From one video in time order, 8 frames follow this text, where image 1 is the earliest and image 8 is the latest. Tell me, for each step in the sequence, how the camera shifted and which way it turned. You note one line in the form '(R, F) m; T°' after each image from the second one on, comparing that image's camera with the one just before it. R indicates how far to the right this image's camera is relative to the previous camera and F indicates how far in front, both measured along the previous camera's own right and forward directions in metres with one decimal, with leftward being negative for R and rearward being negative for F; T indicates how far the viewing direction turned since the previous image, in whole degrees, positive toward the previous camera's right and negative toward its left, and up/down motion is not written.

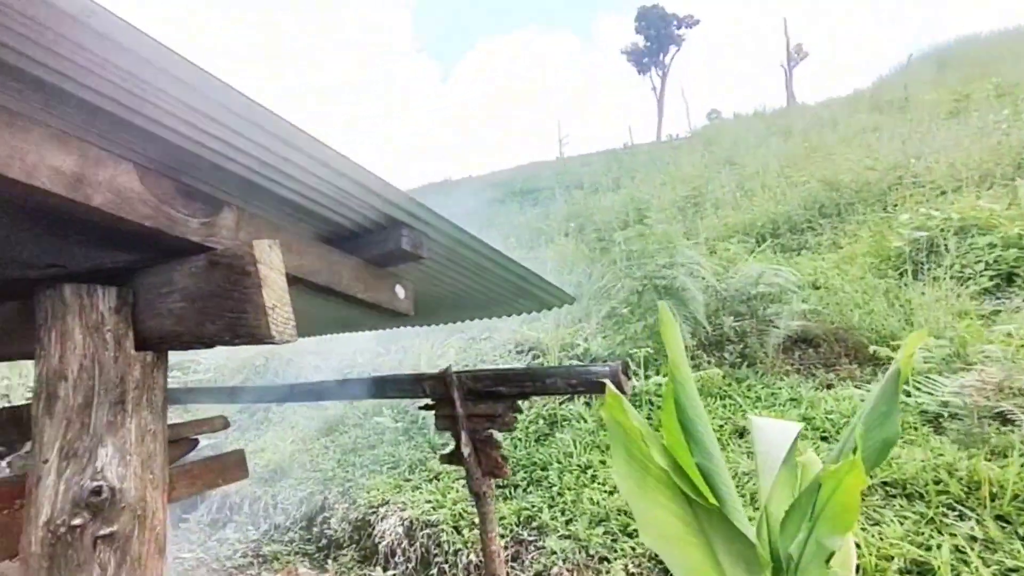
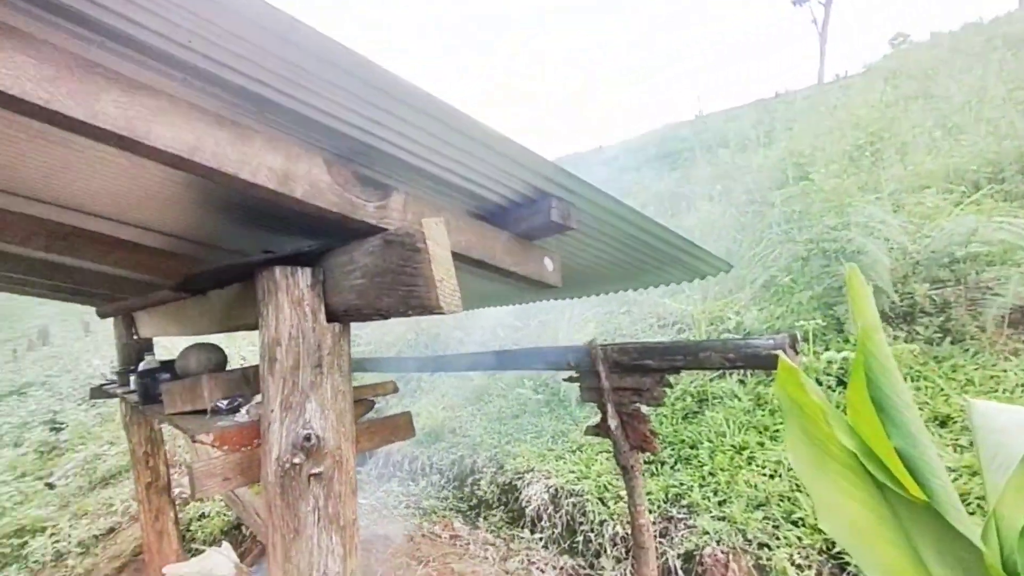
(+0.1, +0.1) m; -16°
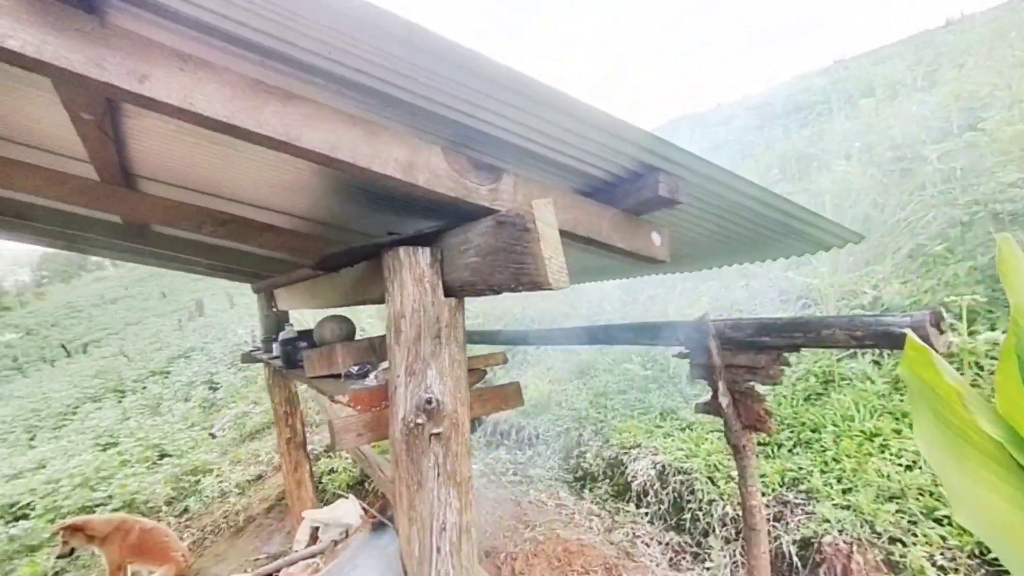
(0.0, 0.0) m; -11°
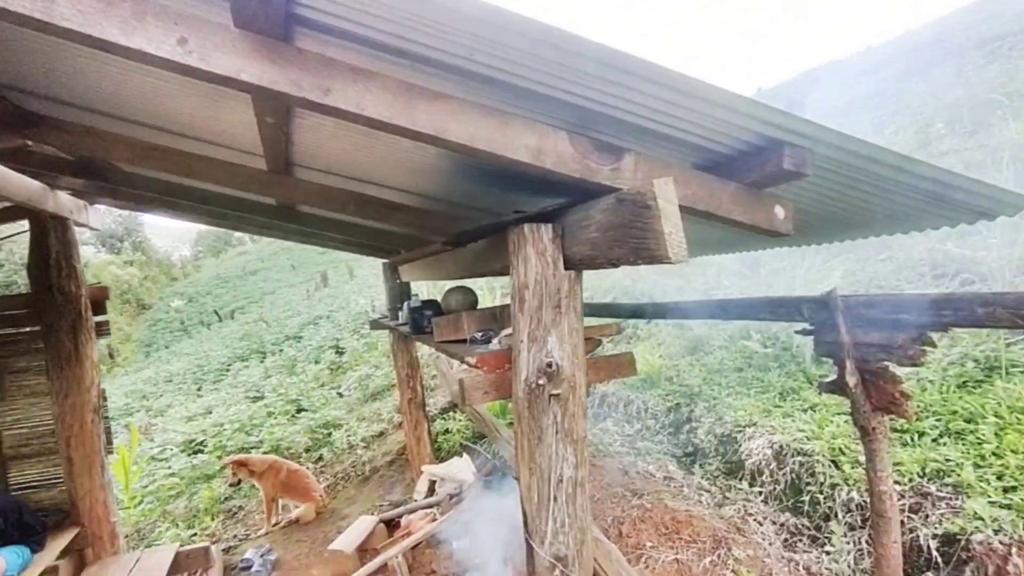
(0.0, -0.1) m; -11°
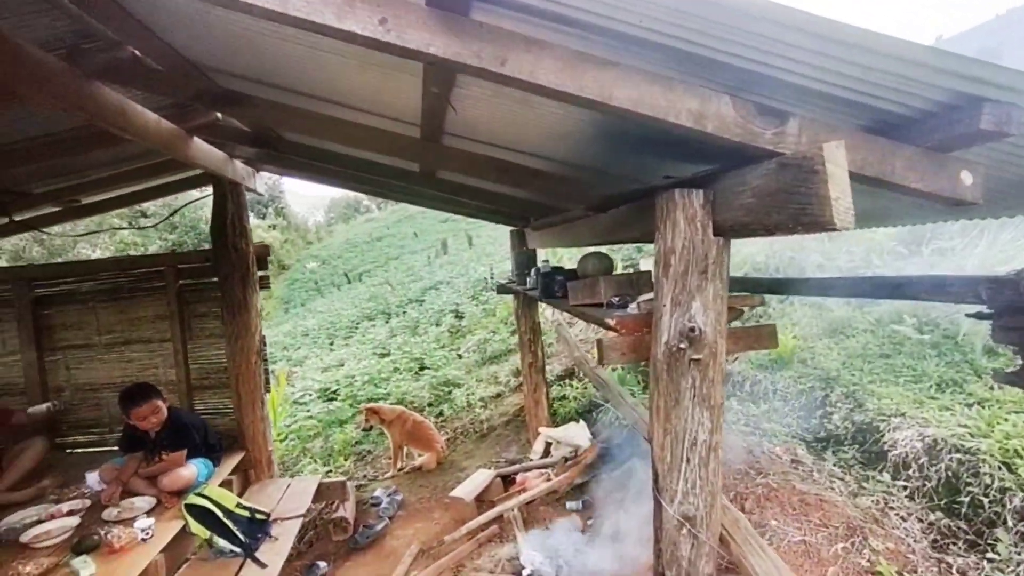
(-0.1, -0.1) m; -11°
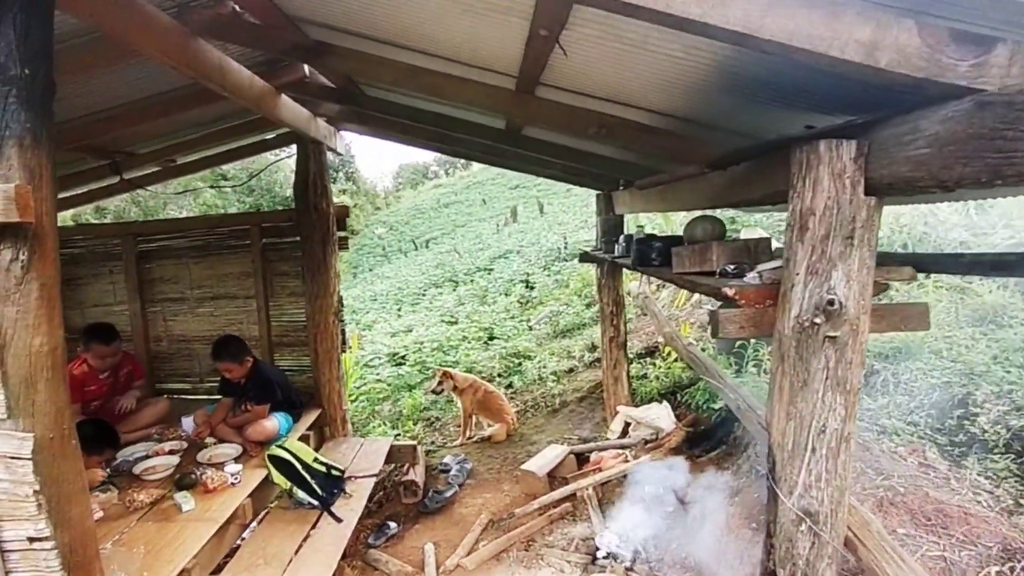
(-0.1, +0.1) m; -7°
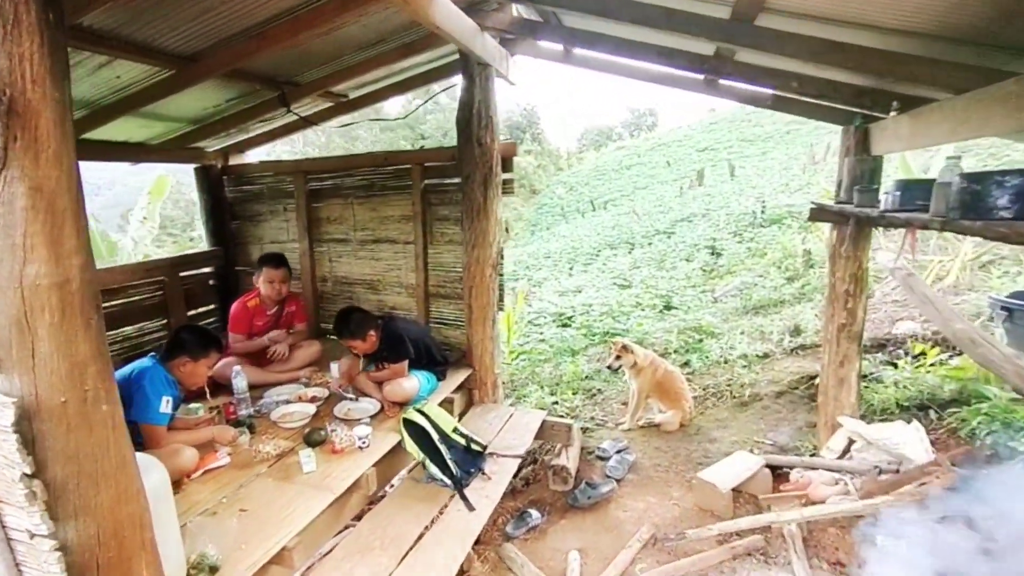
(-0.1, +0.8) m; -18°
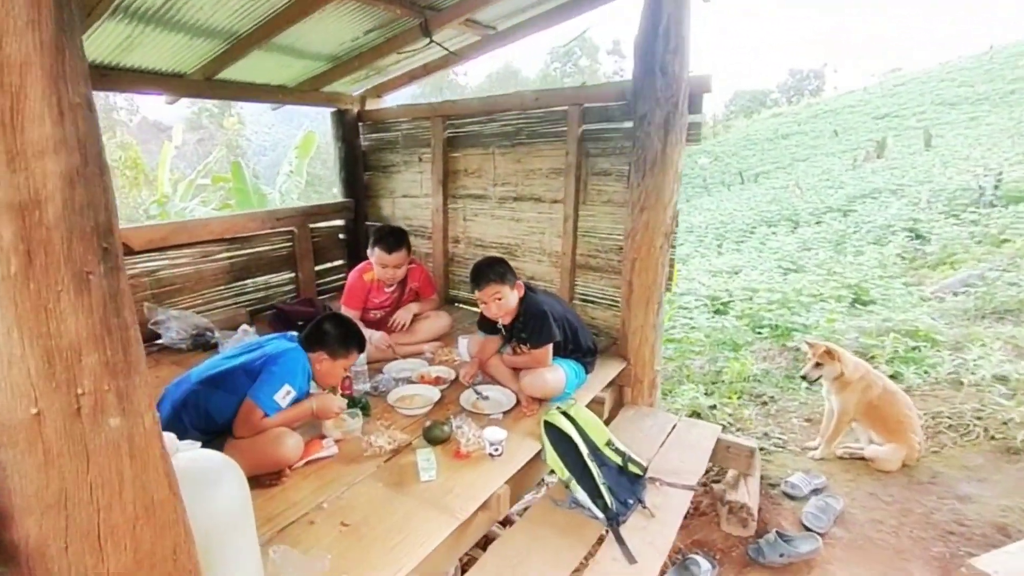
(-0.3, +0.7) m; -13°
